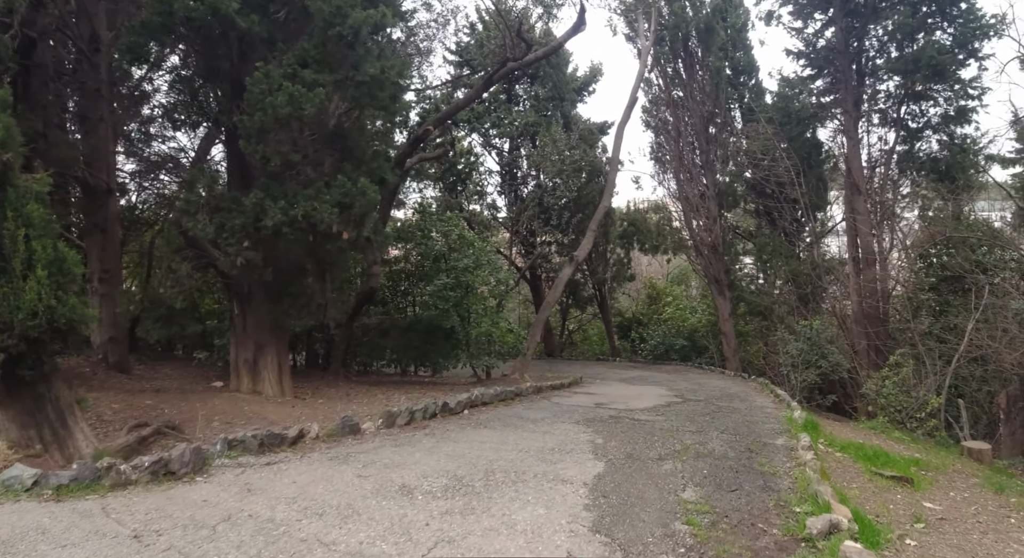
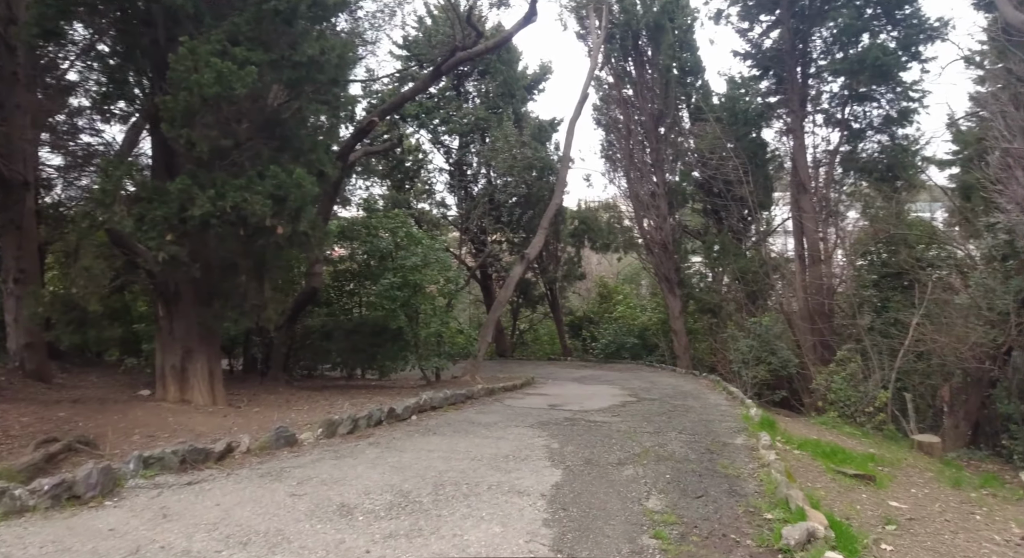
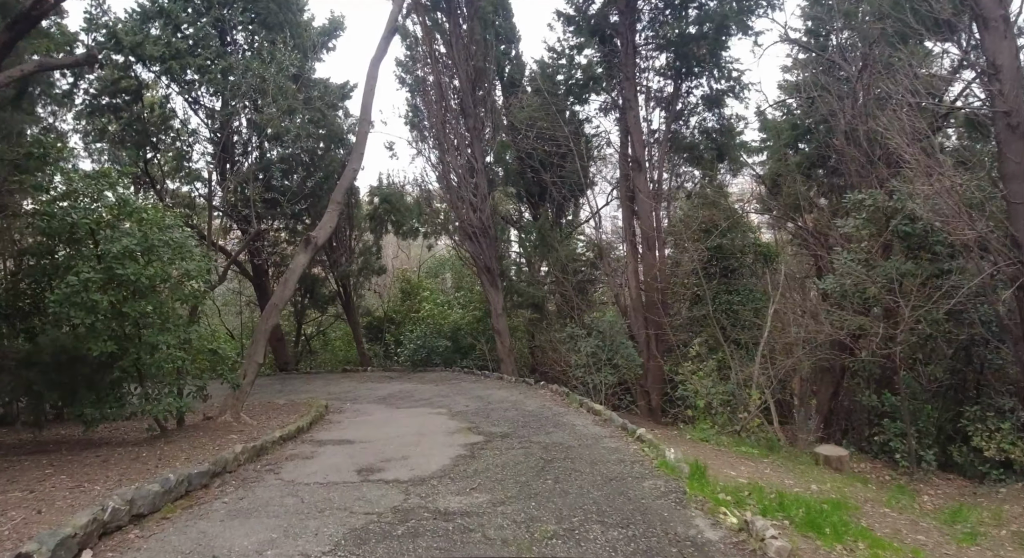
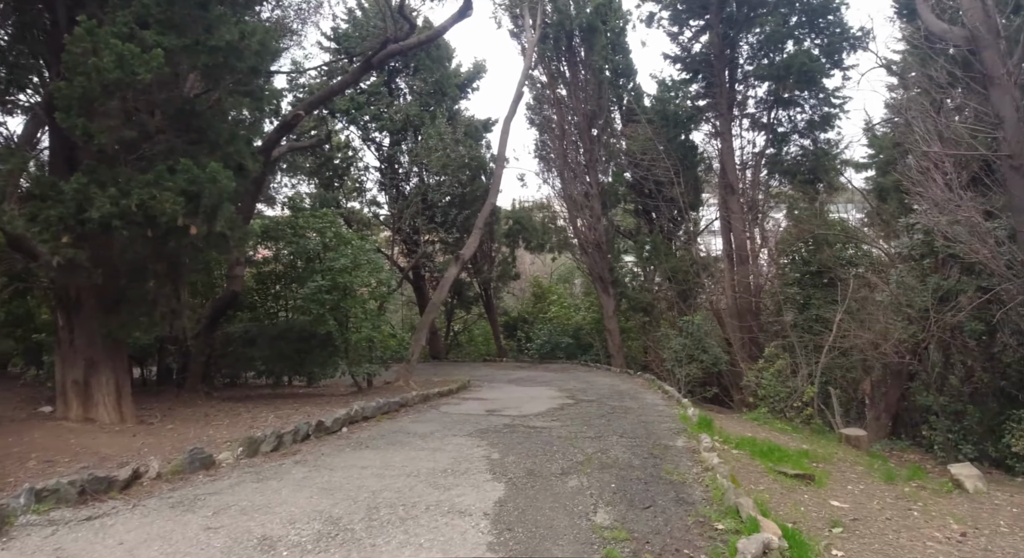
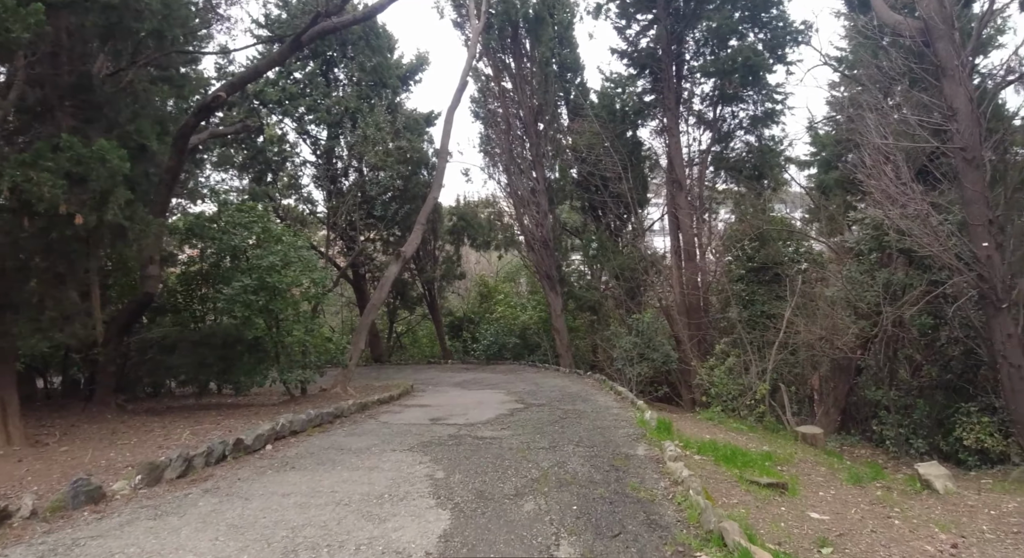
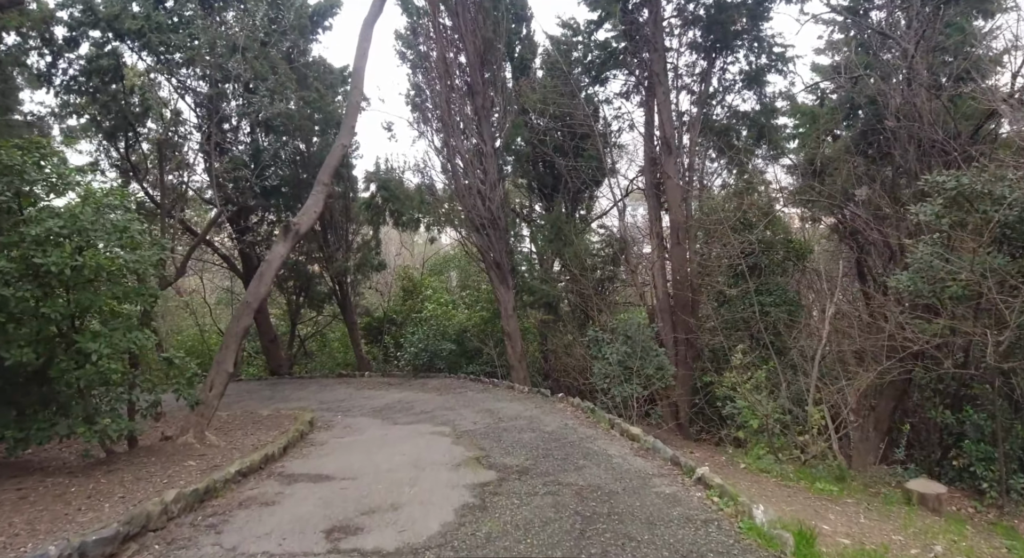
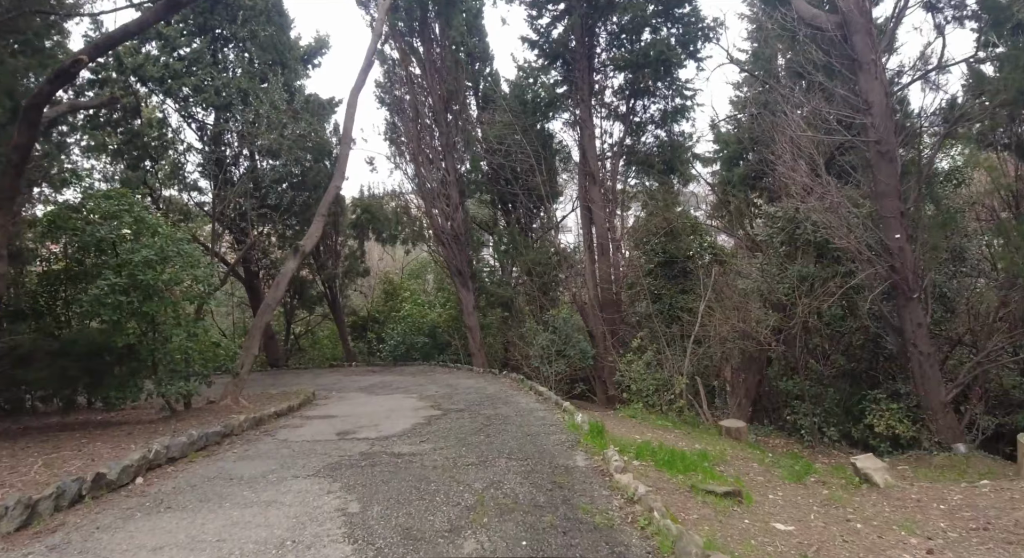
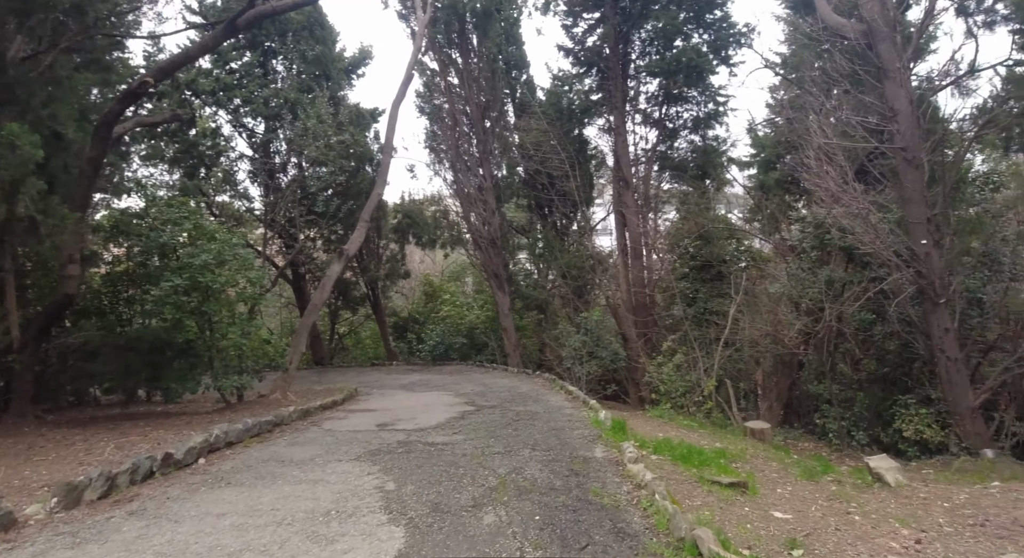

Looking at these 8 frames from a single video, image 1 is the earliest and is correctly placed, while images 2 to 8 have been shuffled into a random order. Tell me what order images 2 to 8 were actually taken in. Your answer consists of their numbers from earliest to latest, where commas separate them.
2, 4, 5, 8, 7, 3, 6
